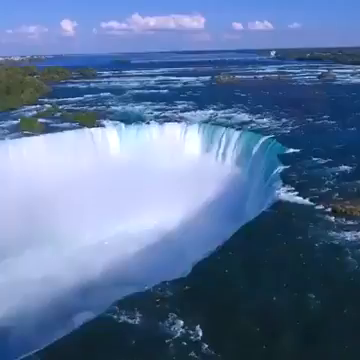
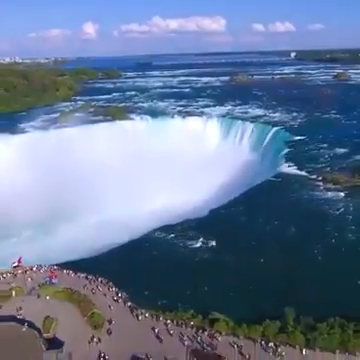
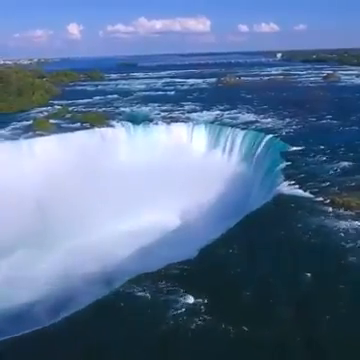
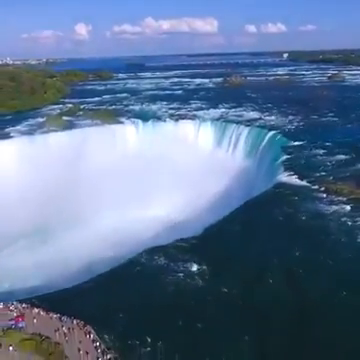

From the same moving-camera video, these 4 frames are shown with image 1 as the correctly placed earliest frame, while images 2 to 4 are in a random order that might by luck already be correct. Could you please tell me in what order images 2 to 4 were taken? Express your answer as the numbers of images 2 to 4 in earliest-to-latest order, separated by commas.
3, 4, 2
